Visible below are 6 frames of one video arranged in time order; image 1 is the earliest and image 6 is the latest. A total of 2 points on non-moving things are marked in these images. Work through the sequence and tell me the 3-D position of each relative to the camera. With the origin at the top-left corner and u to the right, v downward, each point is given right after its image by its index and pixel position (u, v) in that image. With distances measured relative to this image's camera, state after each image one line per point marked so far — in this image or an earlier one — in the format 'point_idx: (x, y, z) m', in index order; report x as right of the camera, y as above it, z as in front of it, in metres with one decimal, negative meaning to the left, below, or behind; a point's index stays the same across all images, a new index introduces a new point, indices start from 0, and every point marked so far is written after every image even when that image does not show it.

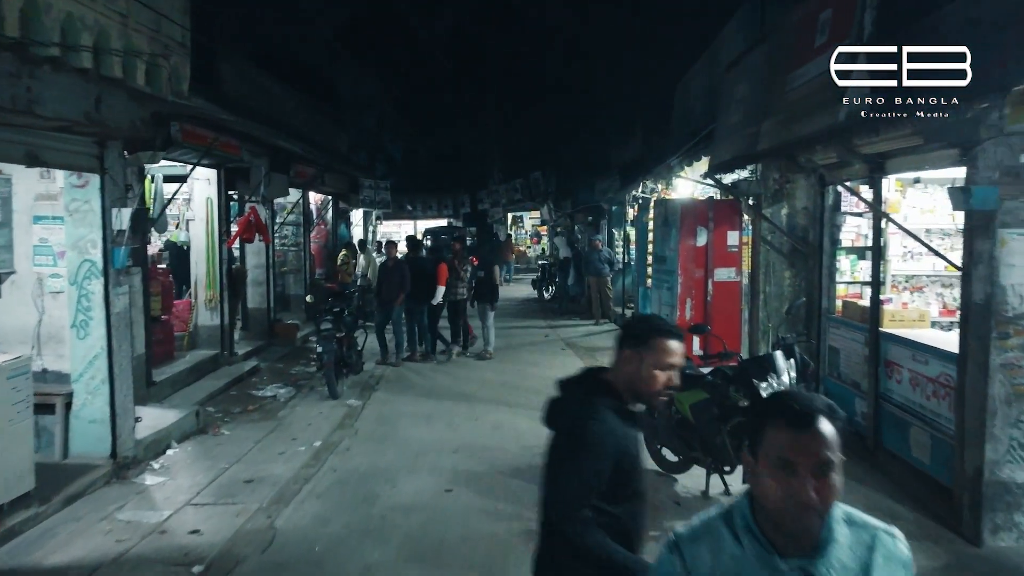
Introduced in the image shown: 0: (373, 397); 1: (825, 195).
0: (-1.9, -1.5, +8.7) m
1: (+3.3, +1.0, +6.8) m
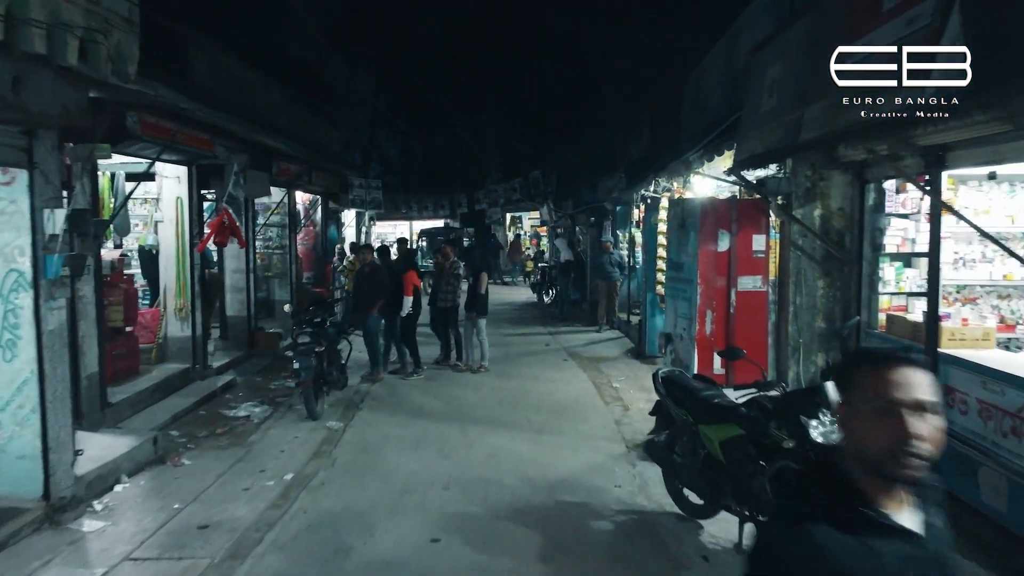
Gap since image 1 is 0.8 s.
0: (-1.9, -1.6, +7.9) m
1: (+3.3, +0.9, +6.0) m
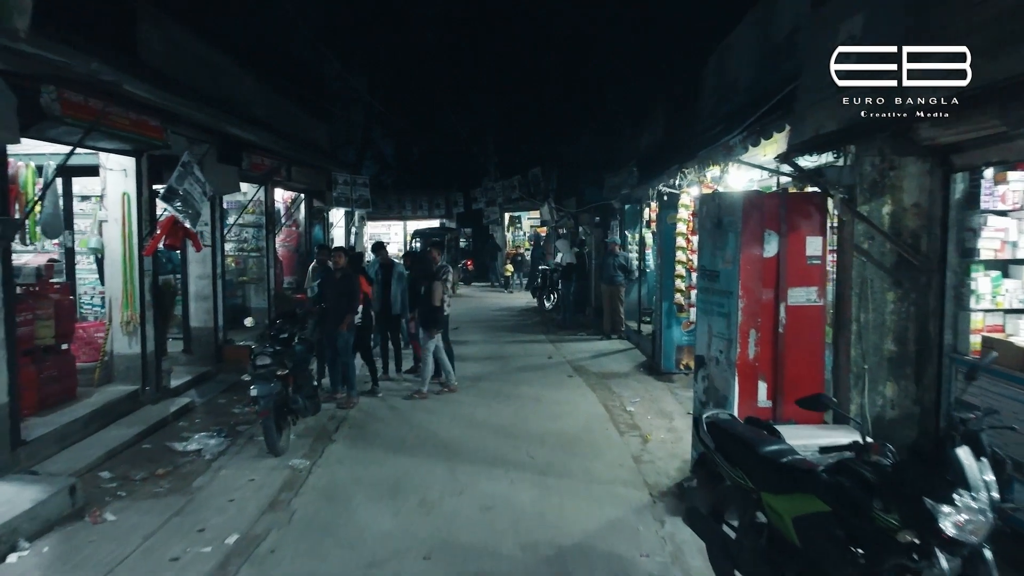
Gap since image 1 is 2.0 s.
0: (-1.9, -1.7, +6.7) m
1: (+3.3, +0.8, +4.8) m
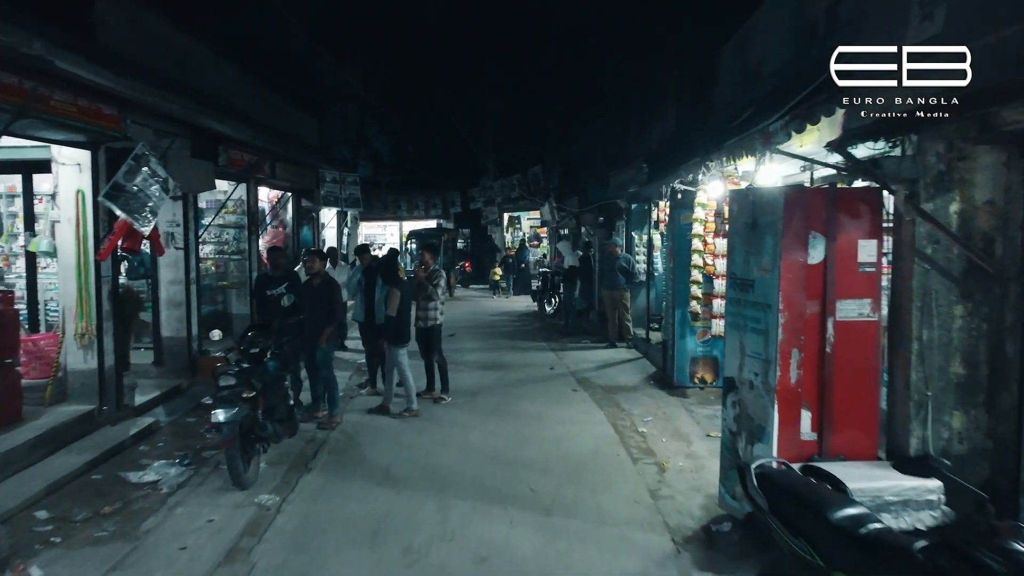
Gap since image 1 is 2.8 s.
0: (-1.9, -1.8, +5.9) m
1: (+3.3, +0.7, +4.0) m
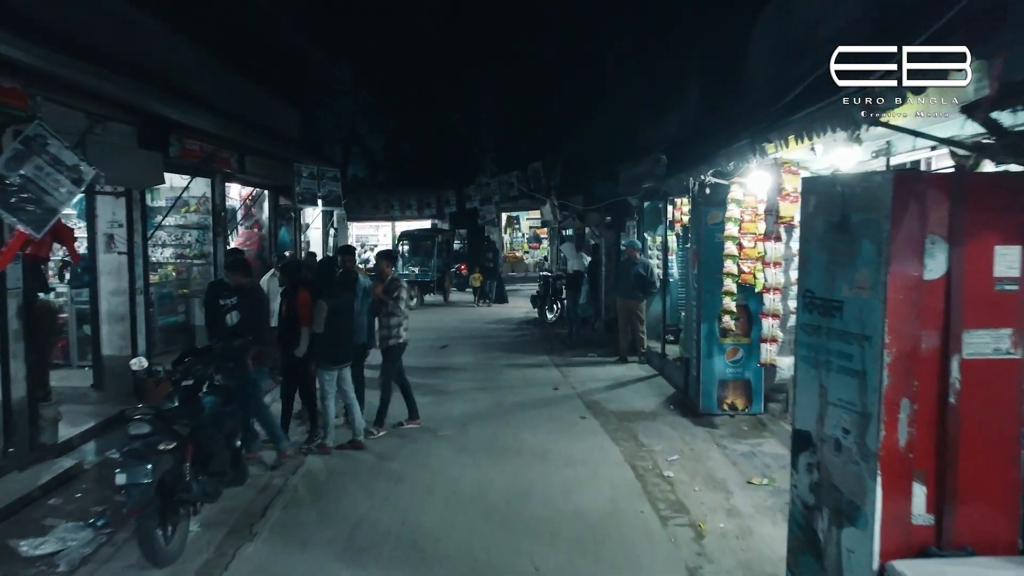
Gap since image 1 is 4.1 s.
0: (-2.0, -1.9, +4.6) m
1: (+3.3, +0.6, +2.7) m
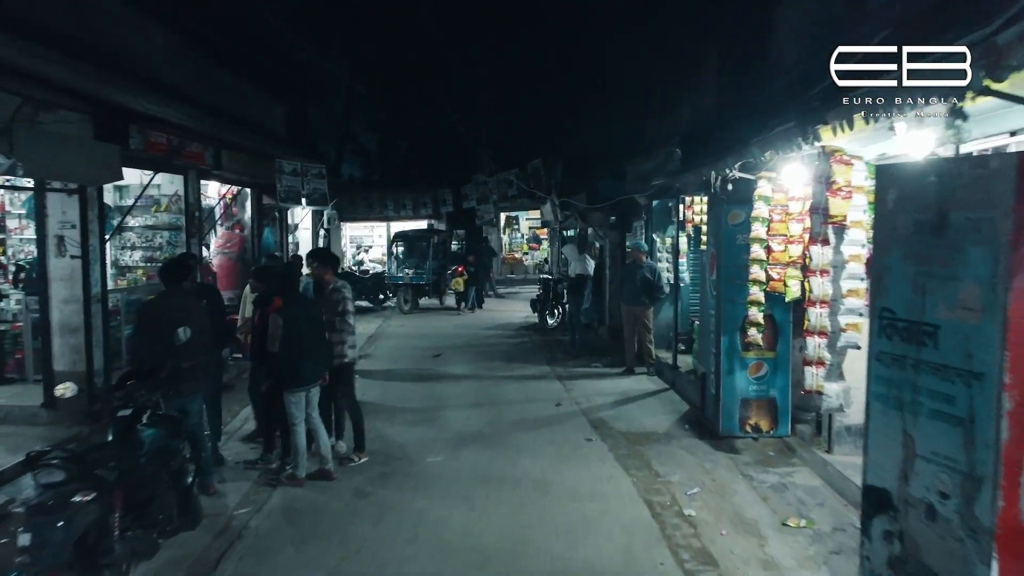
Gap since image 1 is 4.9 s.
0: (-2.0, -2.0, +3.8) m
1: (+3.3, +0.5, +1.9) m
